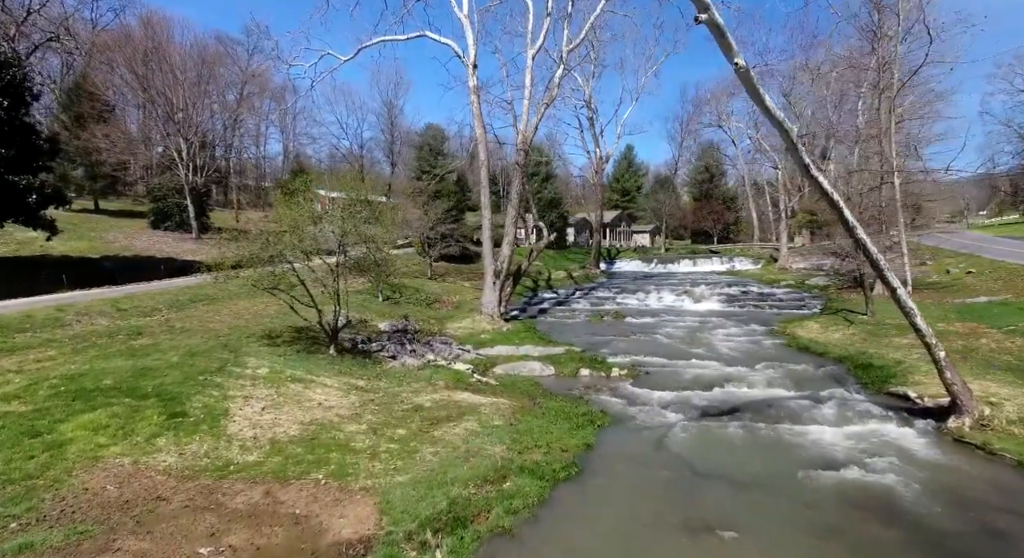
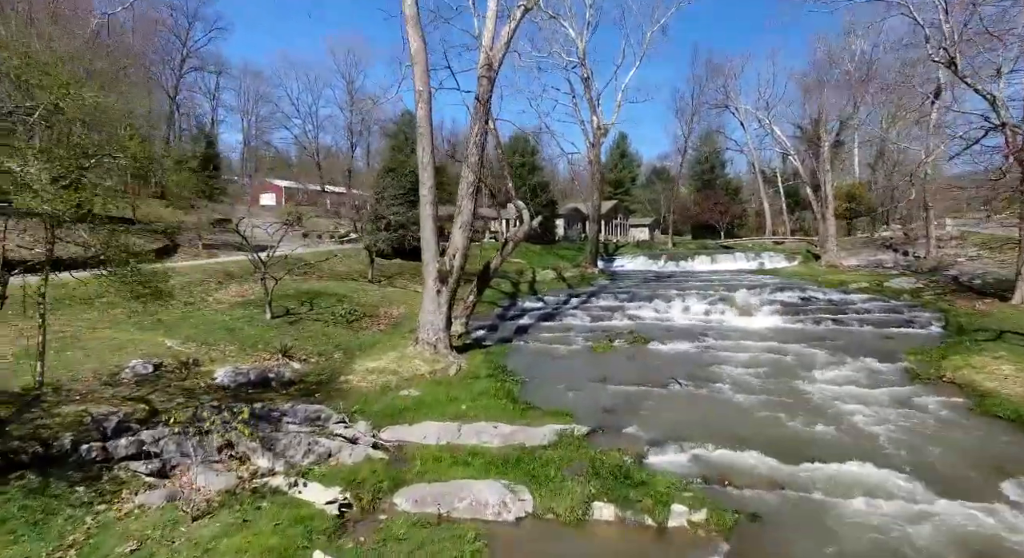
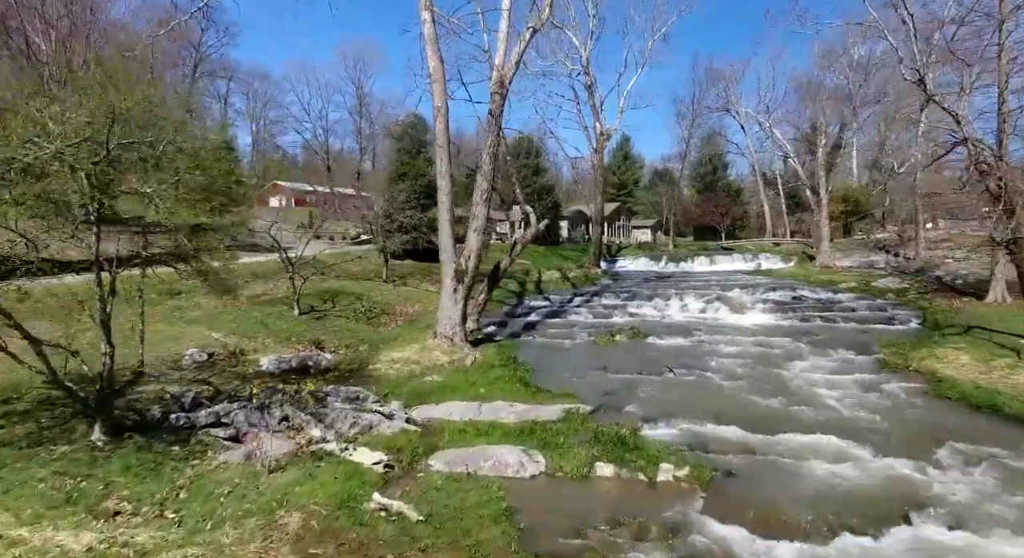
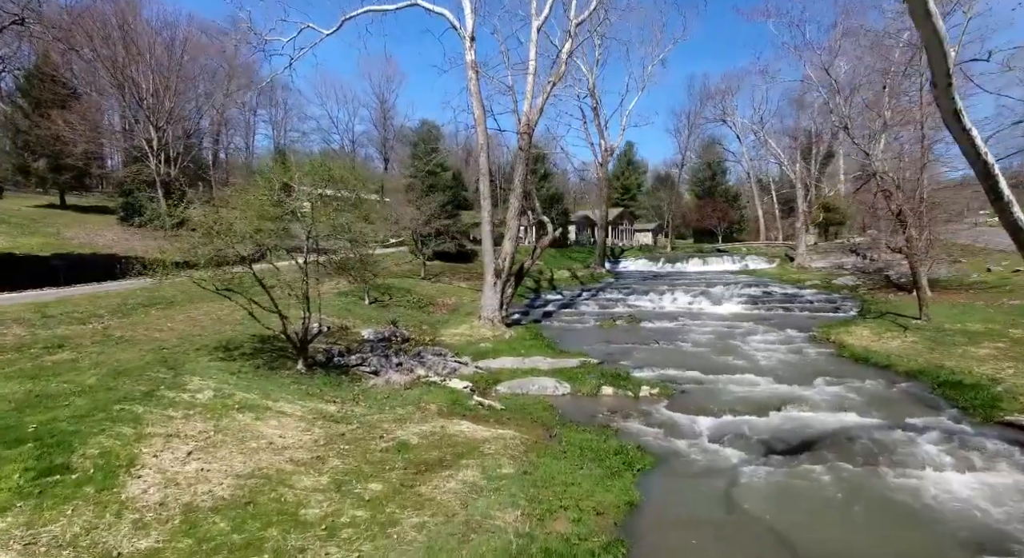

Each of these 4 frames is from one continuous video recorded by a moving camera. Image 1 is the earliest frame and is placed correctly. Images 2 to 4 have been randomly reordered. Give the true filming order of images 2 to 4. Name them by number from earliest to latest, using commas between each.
4, 3, 2
